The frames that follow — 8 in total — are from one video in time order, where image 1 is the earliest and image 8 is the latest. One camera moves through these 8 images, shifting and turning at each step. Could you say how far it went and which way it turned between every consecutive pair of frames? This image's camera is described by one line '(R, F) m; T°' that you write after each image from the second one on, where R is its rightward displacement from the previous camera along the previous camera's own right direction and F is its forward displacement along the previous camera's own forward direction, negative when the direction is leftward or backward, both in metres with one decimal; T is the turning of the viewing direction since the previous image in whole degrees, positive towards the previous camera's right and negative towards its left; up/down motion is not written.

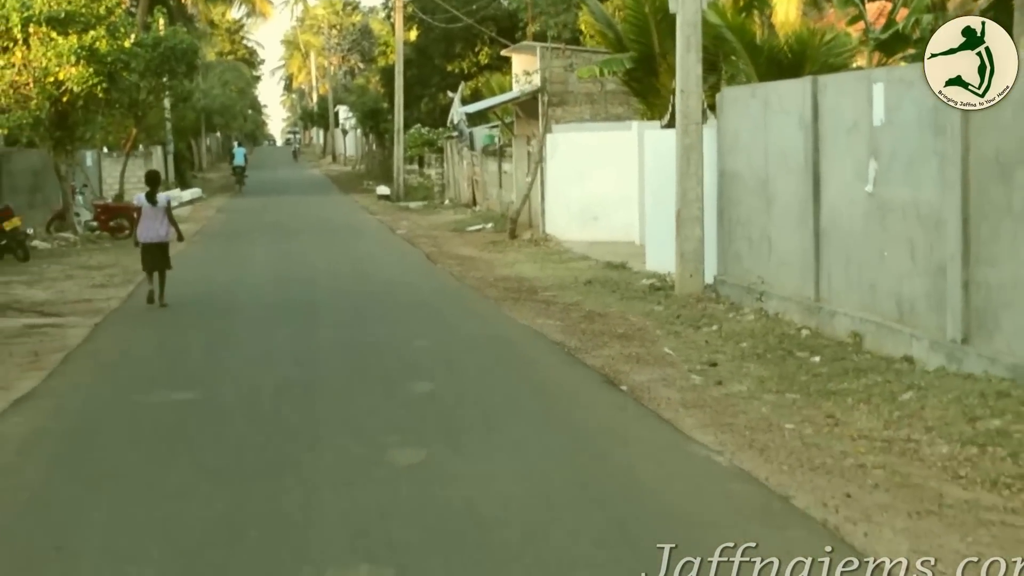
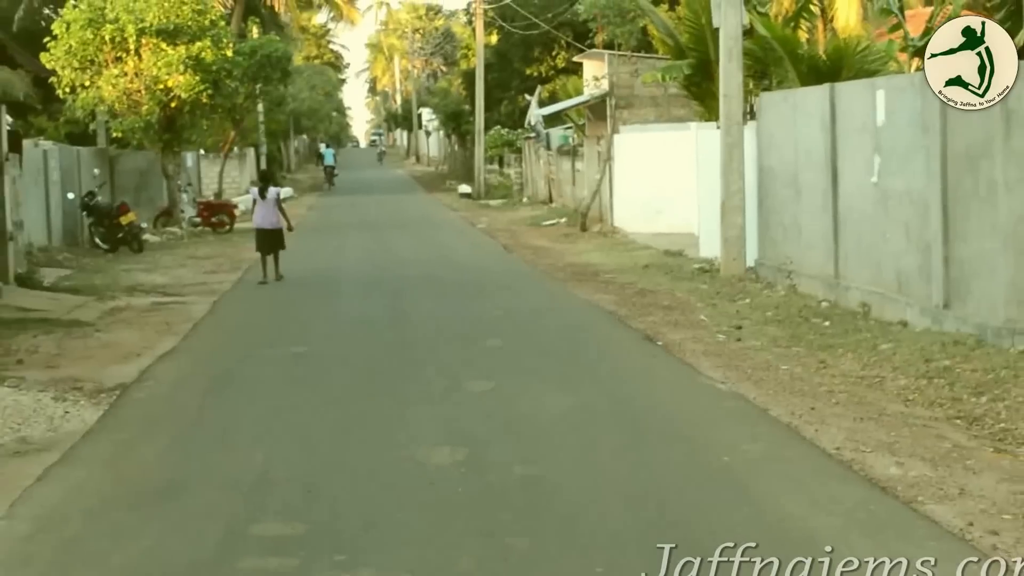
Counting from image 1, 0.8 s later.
(+0.2, -1.9) m; -3°
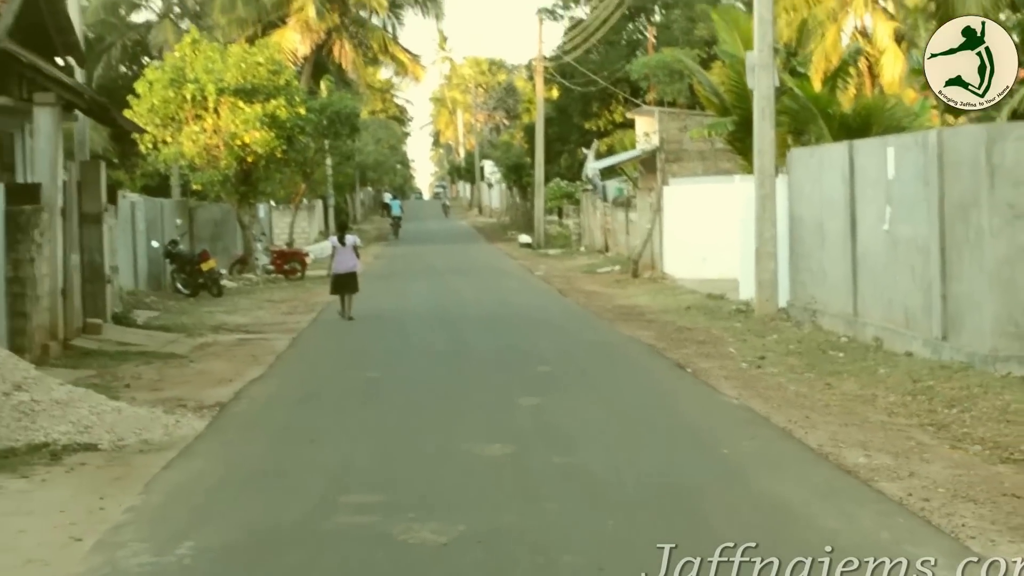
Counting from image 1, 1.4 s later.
(+0.1, -1.5) m; -2°
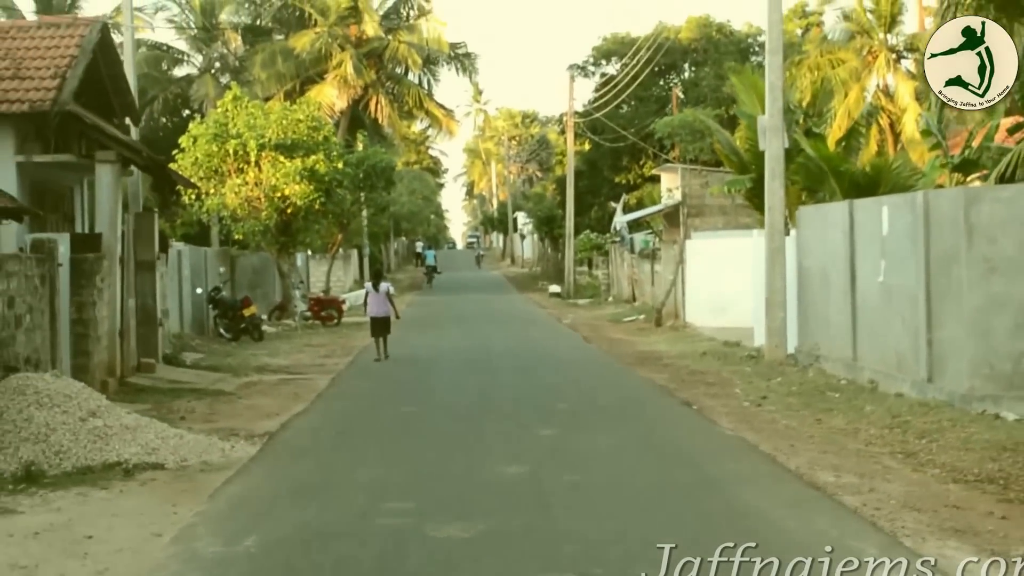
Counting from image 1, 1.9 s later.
(+0.1, -1.2) m; -1°
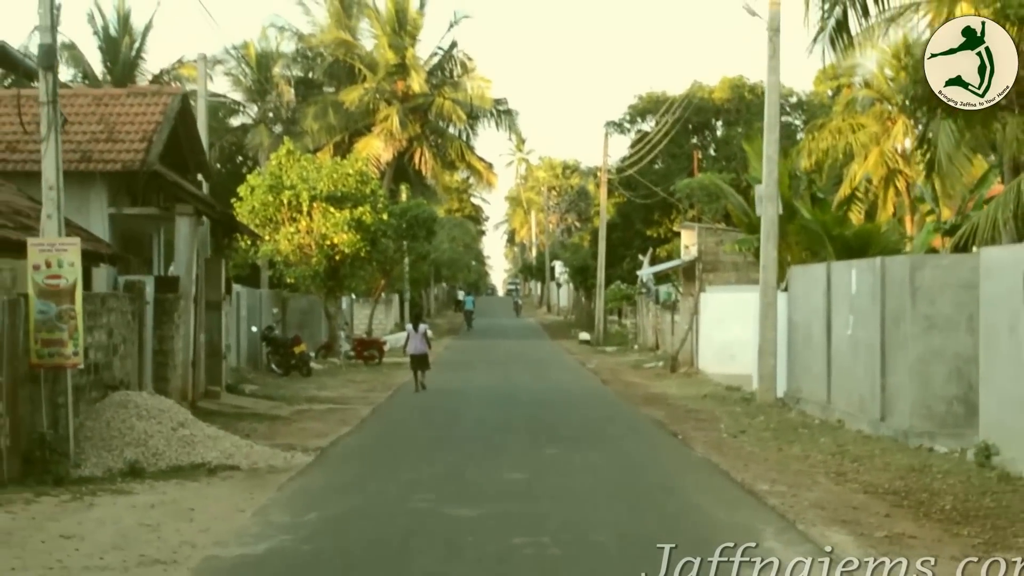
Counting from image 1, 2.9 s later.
(+0.2, -2.5) m; -1°
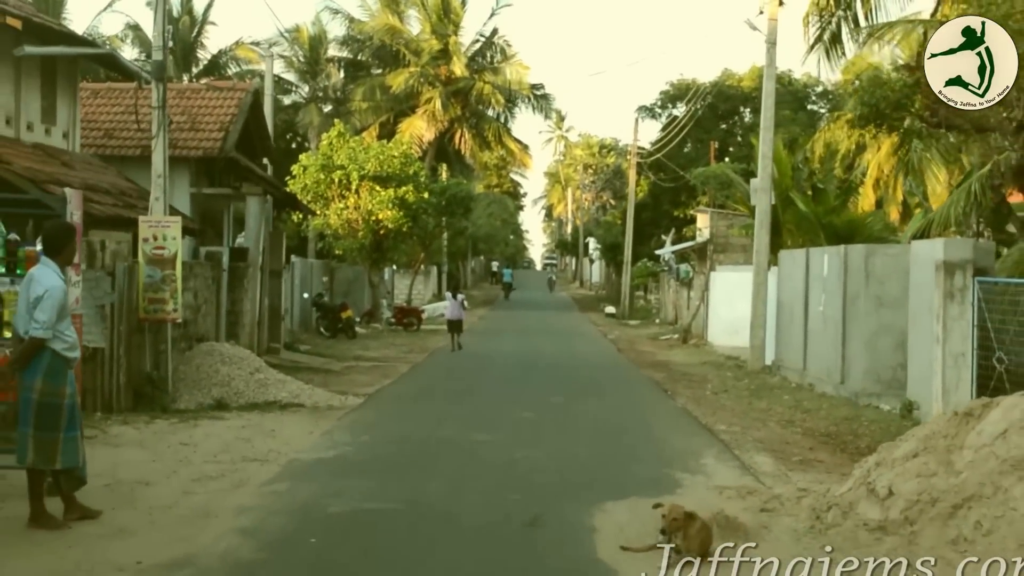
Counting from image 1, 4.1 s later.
(+0.2, -3.0) m; -1°
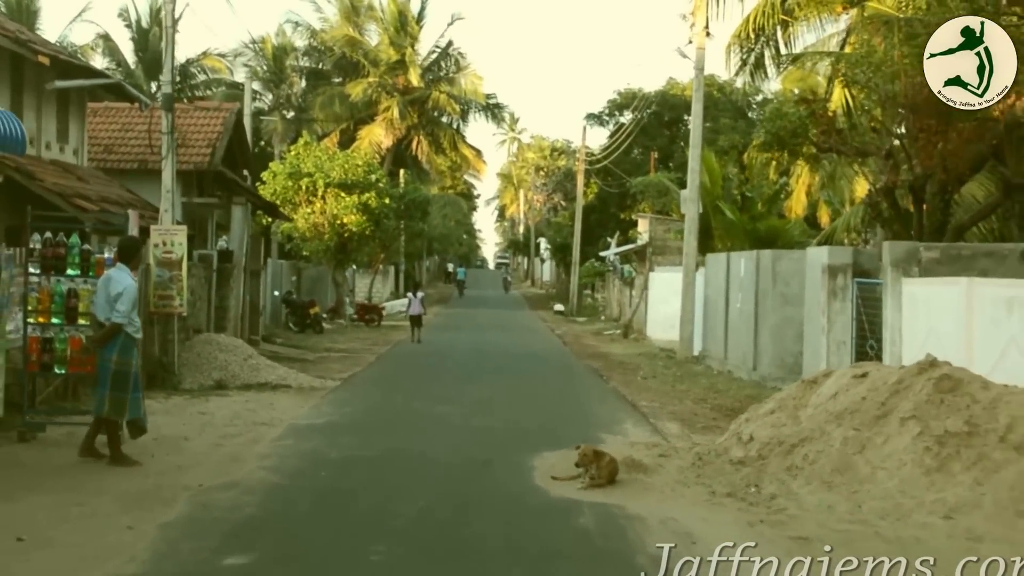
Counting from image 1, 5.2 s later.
(0.0, -2.8) m; +2°
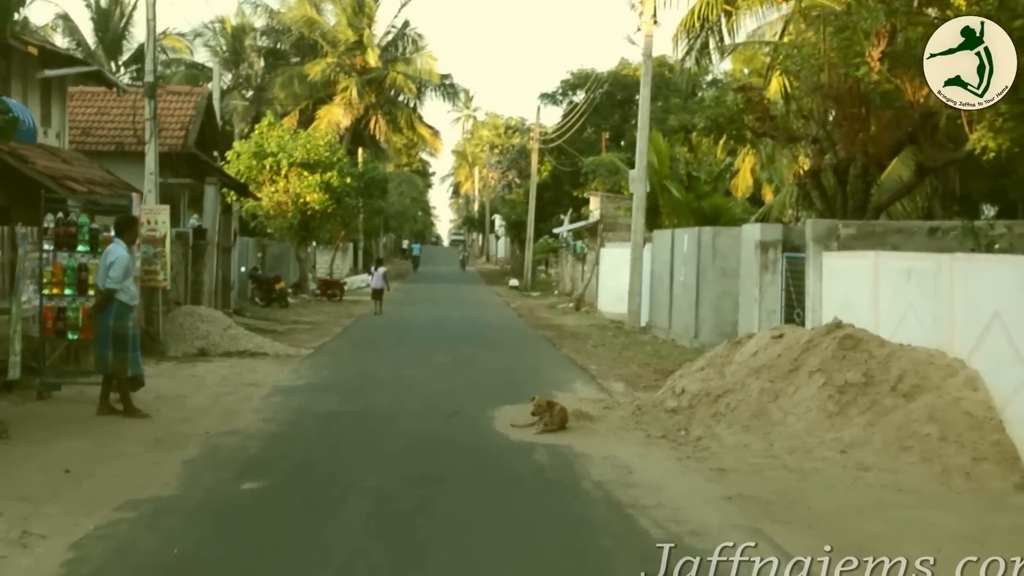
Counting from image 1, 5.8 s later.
(-0.1, -1.6) m; +1°
